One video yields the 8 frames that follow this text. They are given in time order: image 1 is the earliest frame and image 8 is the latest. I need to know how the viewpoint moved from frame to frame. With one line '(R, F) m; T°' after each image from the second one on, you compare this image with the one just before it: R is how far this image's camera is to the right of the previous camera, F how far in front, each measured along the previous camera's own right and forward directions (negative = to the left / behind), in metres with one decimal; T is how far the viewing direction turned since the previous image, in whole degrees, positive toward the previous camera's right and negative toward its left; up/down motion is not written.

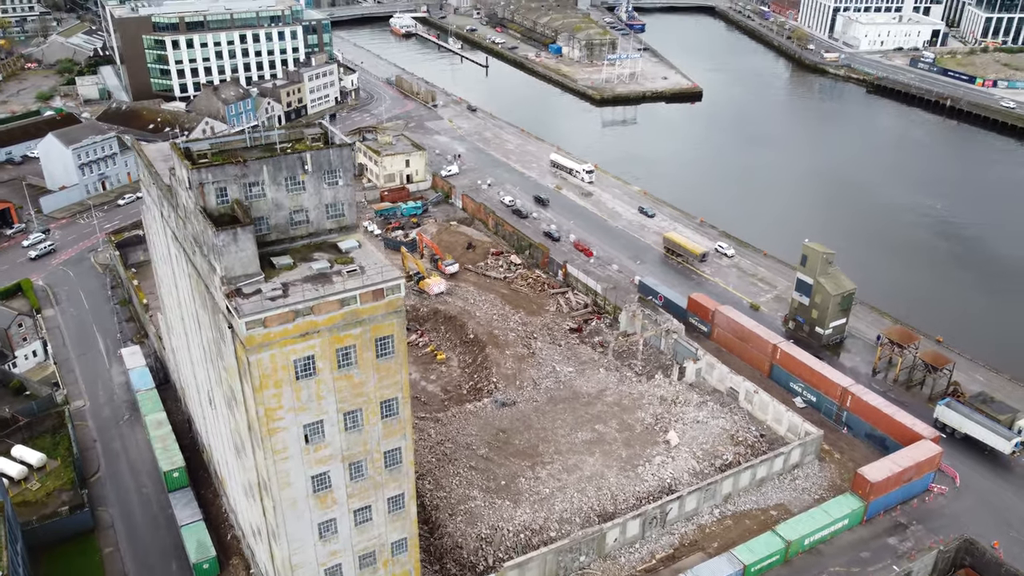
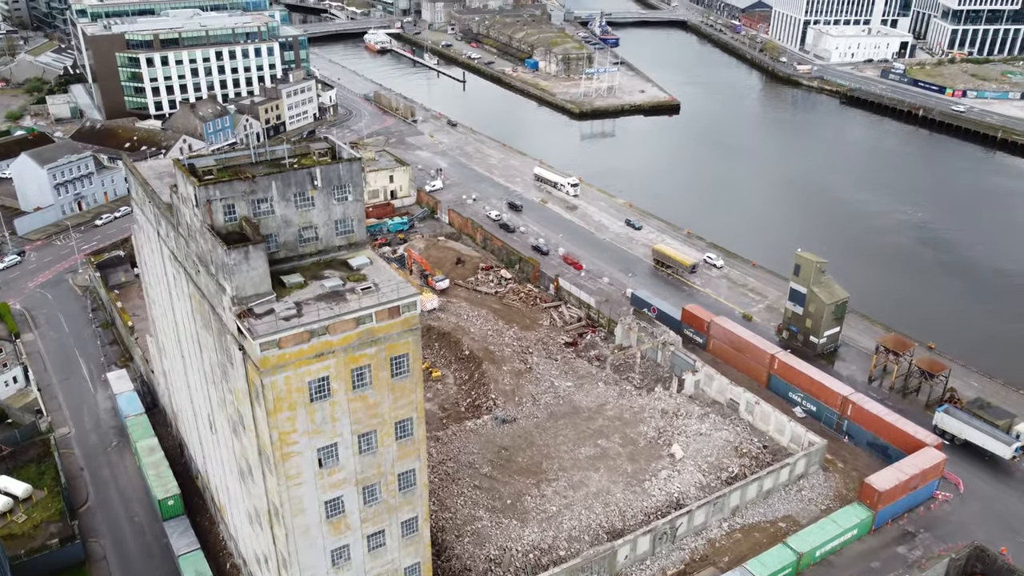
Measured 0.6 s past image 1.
(-1.3, +0.6) m; +2°
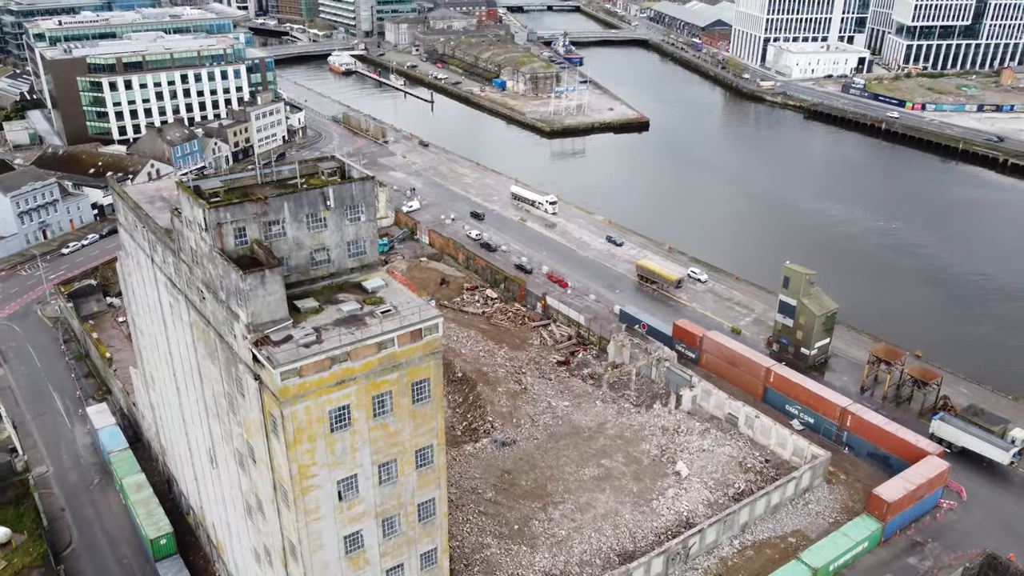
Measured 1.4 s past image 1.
(-1.7, +0.8) m; +3°
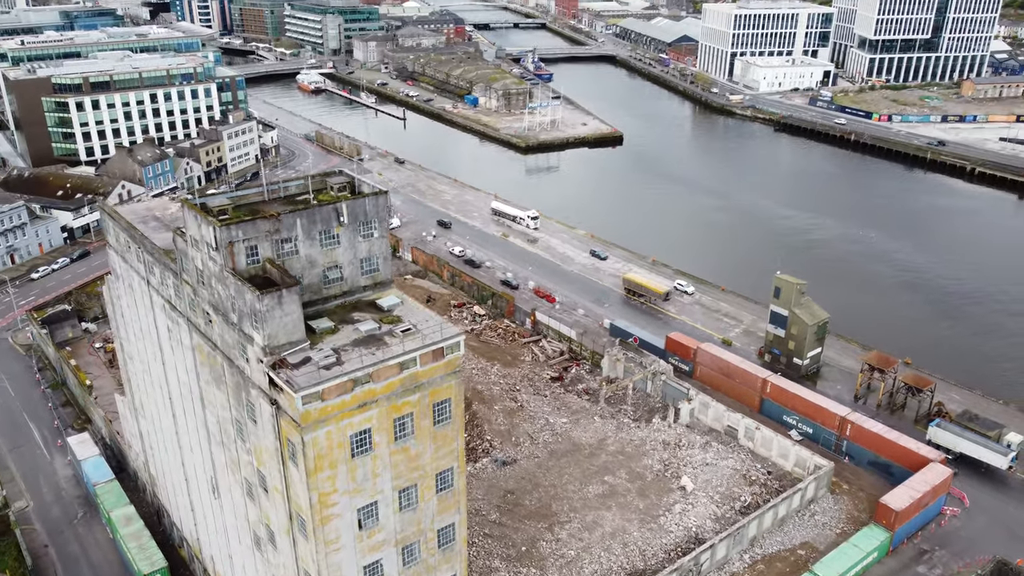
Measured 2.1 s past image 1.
(-1.5, +0.7) m; +2°
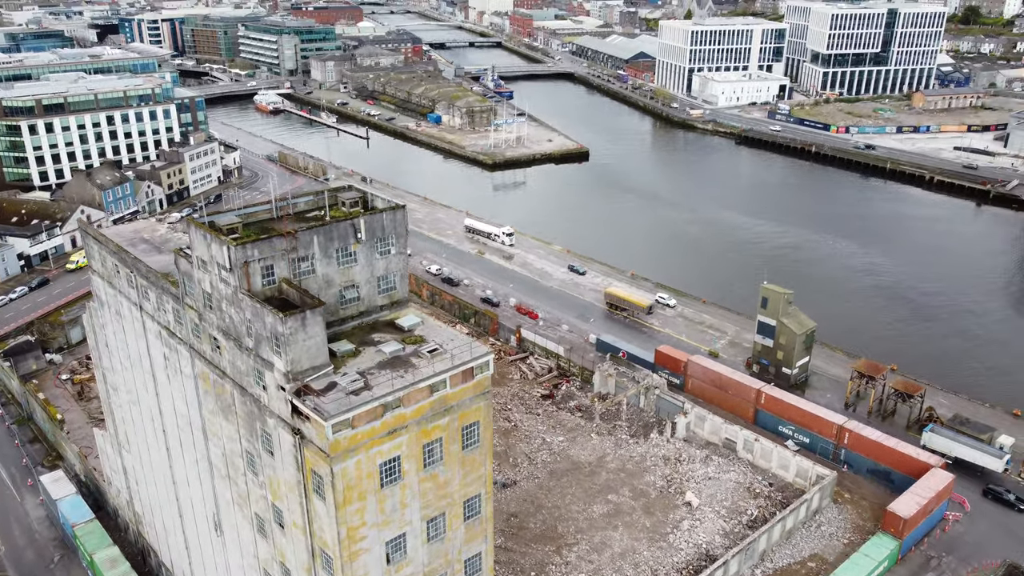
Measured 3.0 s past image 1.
(-1.9, +1.0) m; +3°
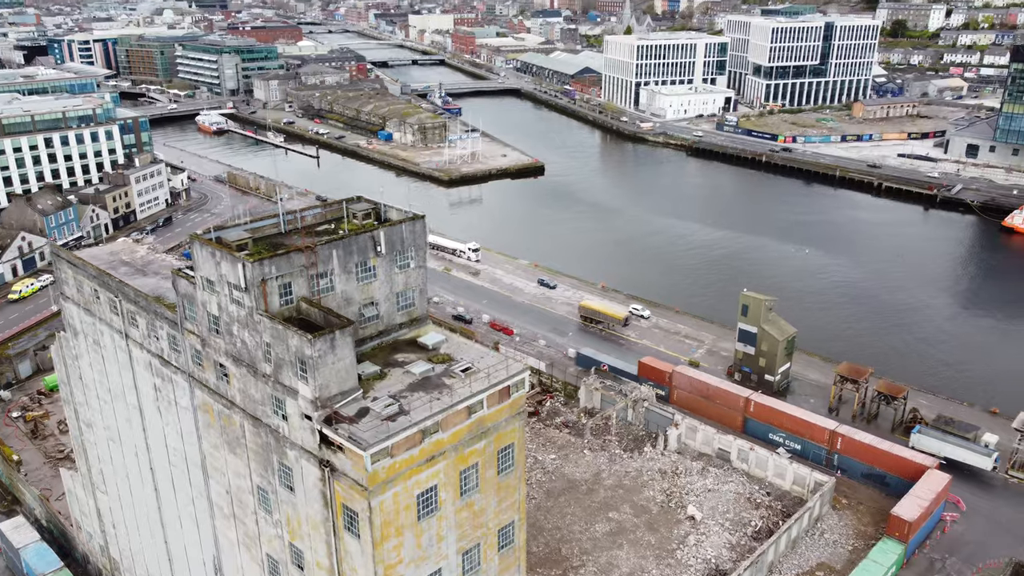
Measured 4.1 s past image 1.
(-2.1, +1.3) m; +4°
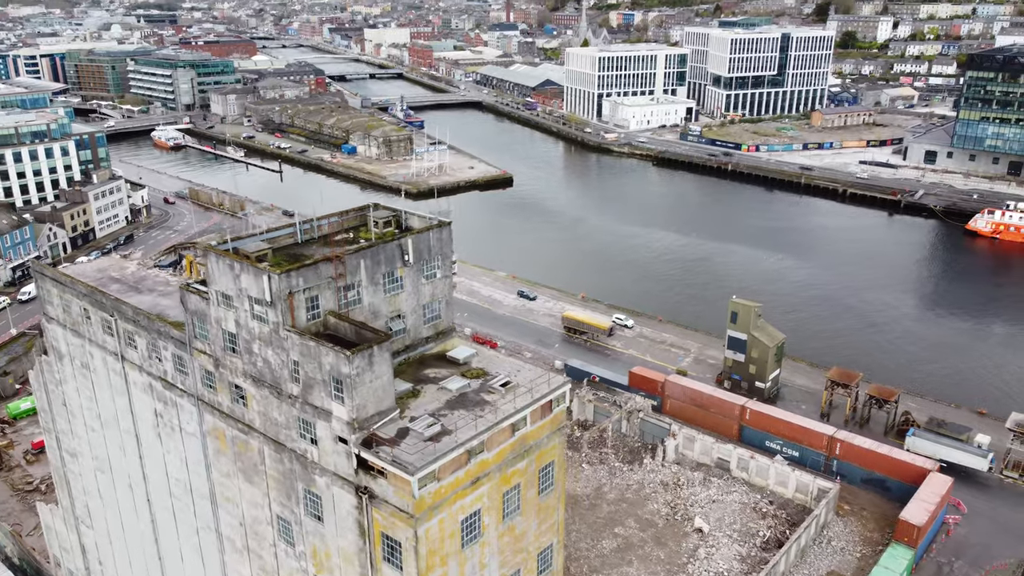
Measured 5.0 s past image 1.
(-1.8, +1.1) m; +3°
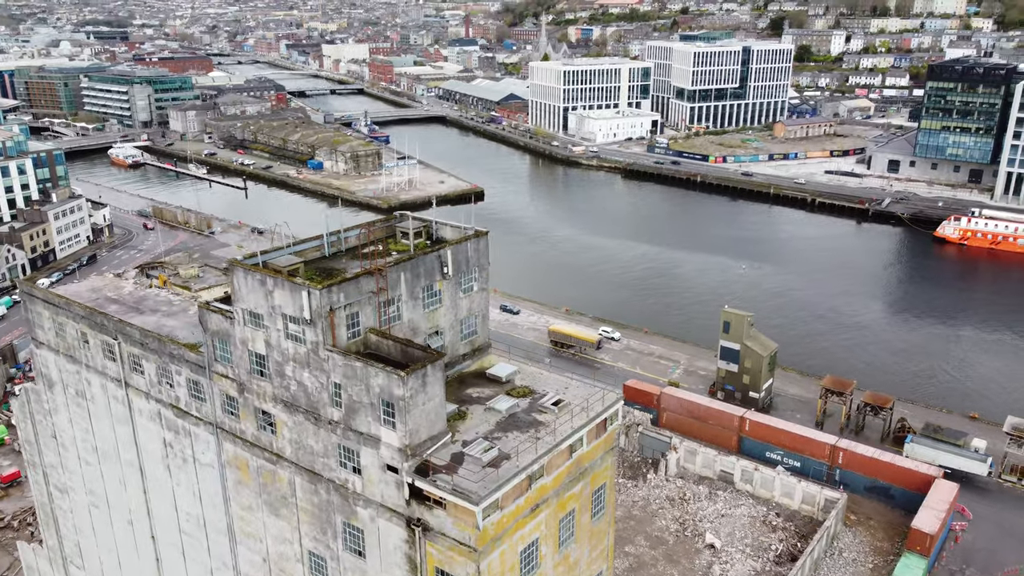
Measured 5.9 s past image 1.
(-1.8, +1.1) m; +3°
